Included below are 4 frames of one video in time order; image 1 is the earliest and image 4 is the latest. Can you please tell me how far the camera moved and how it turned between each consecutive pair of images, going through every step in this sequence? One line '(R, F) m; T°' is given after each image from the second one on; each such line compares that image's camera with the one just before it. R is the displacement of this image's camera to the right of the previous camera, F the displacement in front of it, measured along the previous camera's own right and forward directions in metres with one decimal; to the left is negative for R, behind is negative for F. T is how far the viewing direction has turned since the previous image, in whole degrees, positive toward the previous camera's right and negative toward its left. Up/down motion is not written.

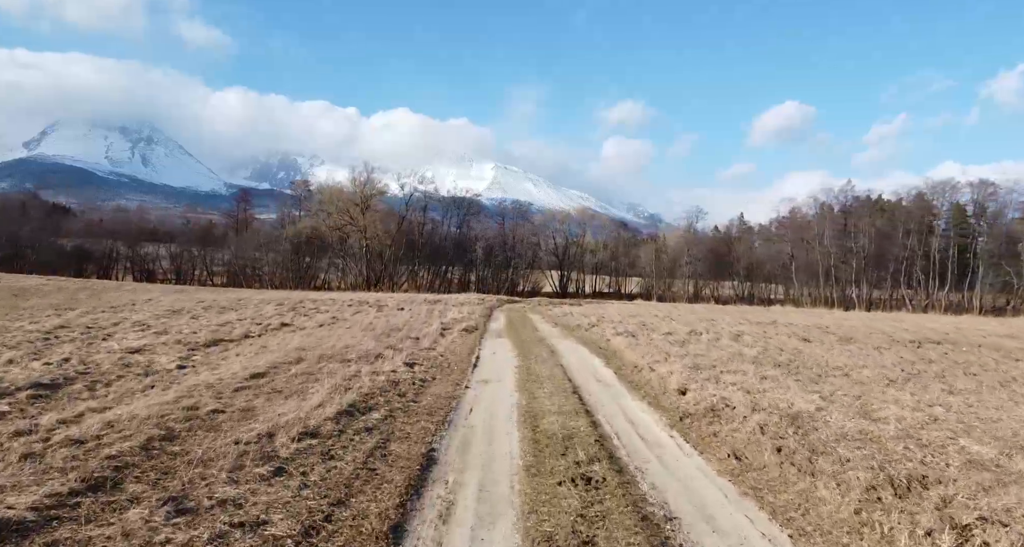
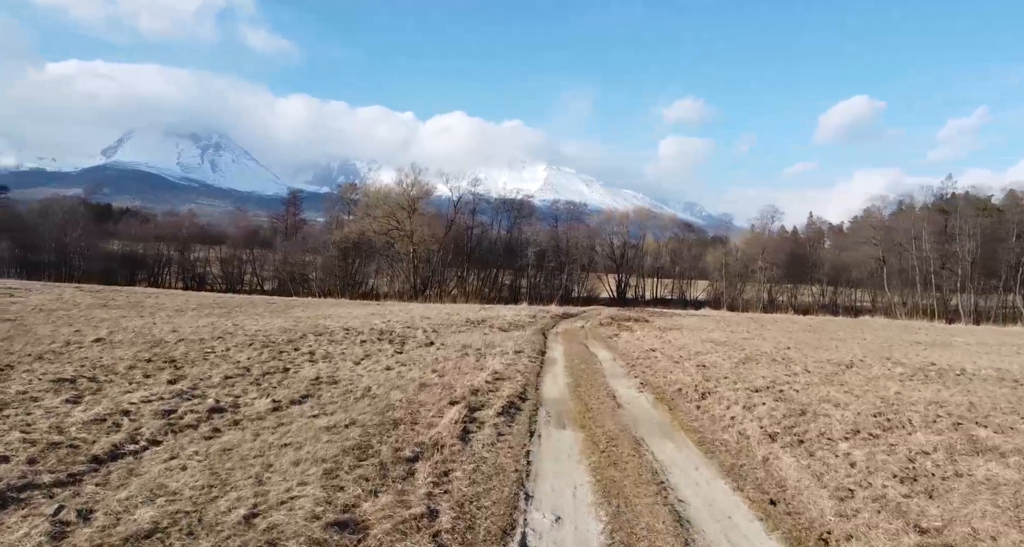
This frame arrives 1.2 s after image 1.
(-0.2, +4.5) m; -4°
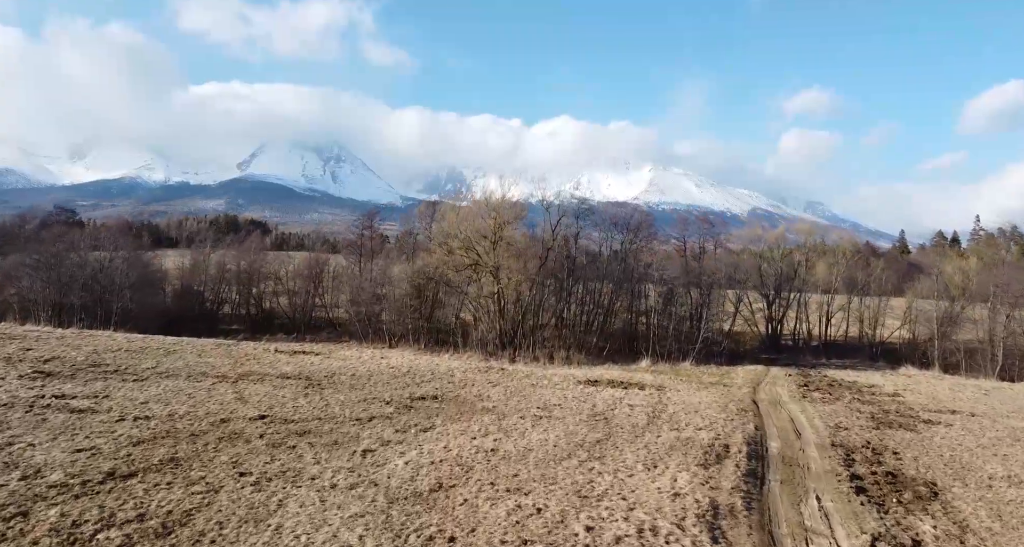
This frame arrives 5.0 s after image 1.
(-1.0, +15.9) m; -8°
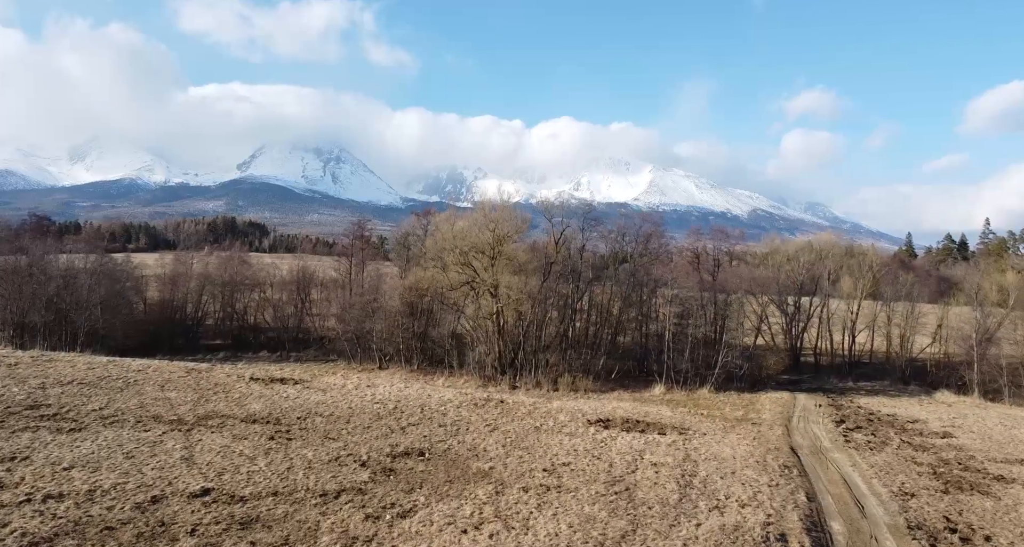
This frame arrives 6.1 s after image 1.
(0.0, +4.4) m; 0°
